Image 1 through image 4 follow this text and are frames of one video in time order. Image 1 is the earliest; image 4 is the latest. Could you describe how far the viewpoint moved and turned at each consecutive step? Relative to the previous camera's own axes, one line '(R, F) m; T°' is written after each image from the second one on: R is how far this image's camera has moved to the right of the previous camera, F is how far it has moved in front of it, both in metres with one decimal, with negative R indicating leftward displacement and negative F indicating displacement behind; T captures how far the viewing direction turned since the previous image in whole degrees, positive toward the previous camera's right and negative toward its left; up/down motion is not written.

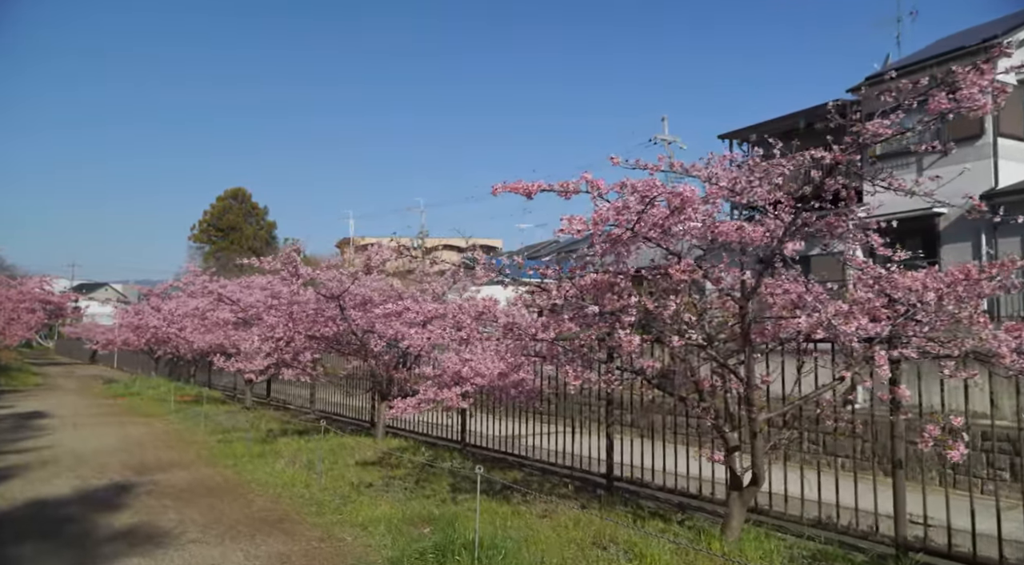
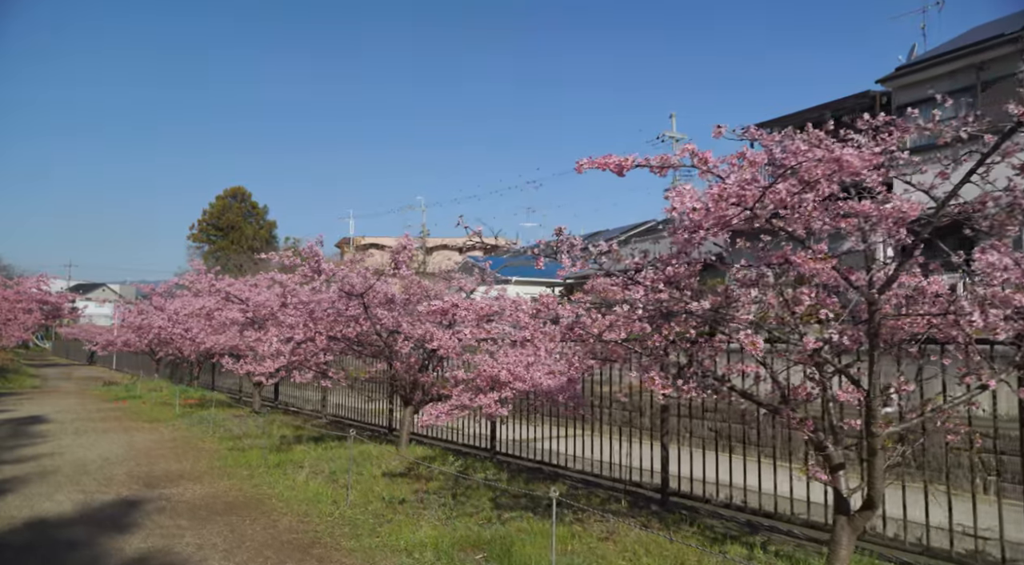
(-0.5, +0.7) m; 0°
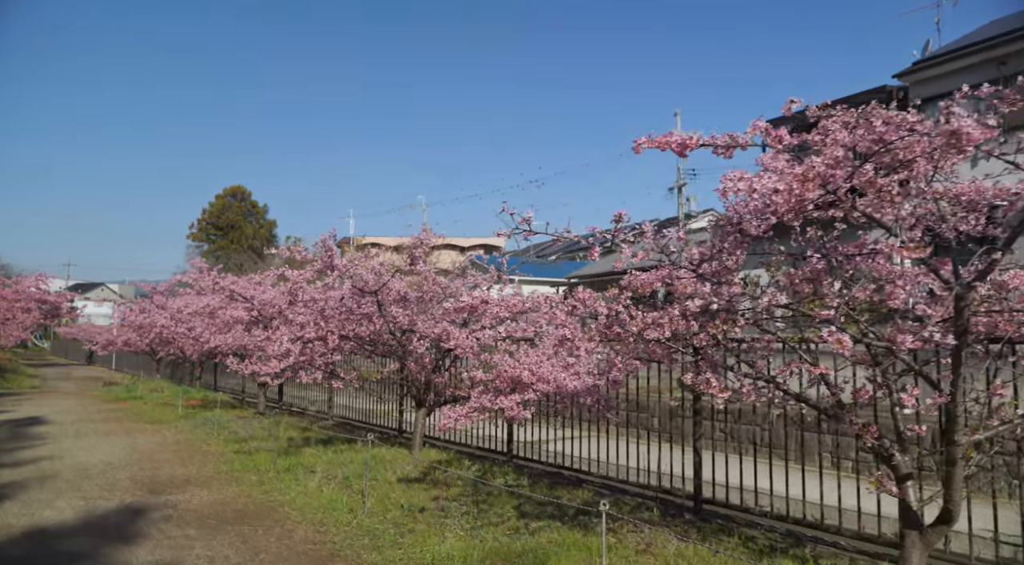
(-0.3, +0.4) m; 0°
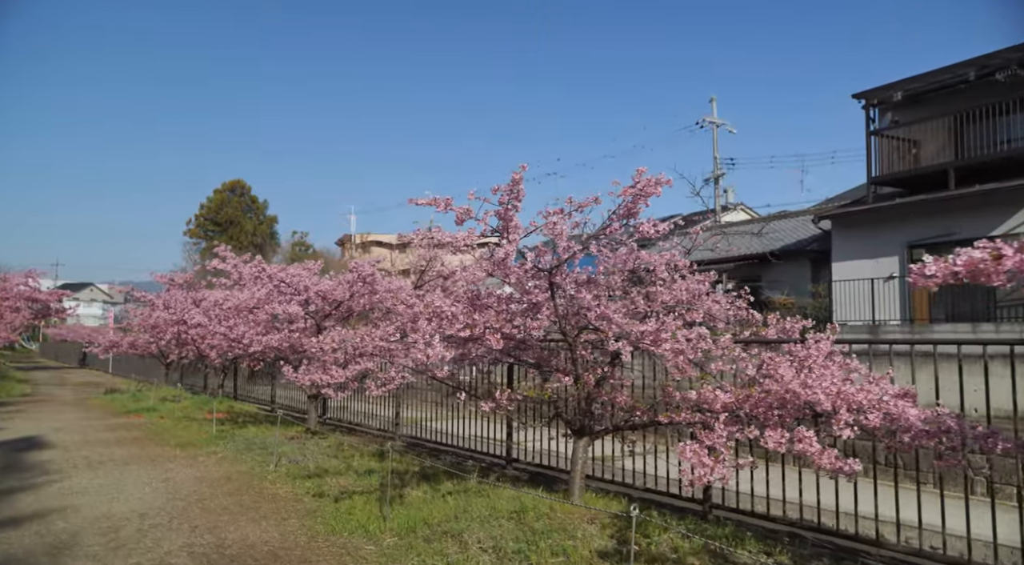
(-2.0, +2.8) m; +1°
